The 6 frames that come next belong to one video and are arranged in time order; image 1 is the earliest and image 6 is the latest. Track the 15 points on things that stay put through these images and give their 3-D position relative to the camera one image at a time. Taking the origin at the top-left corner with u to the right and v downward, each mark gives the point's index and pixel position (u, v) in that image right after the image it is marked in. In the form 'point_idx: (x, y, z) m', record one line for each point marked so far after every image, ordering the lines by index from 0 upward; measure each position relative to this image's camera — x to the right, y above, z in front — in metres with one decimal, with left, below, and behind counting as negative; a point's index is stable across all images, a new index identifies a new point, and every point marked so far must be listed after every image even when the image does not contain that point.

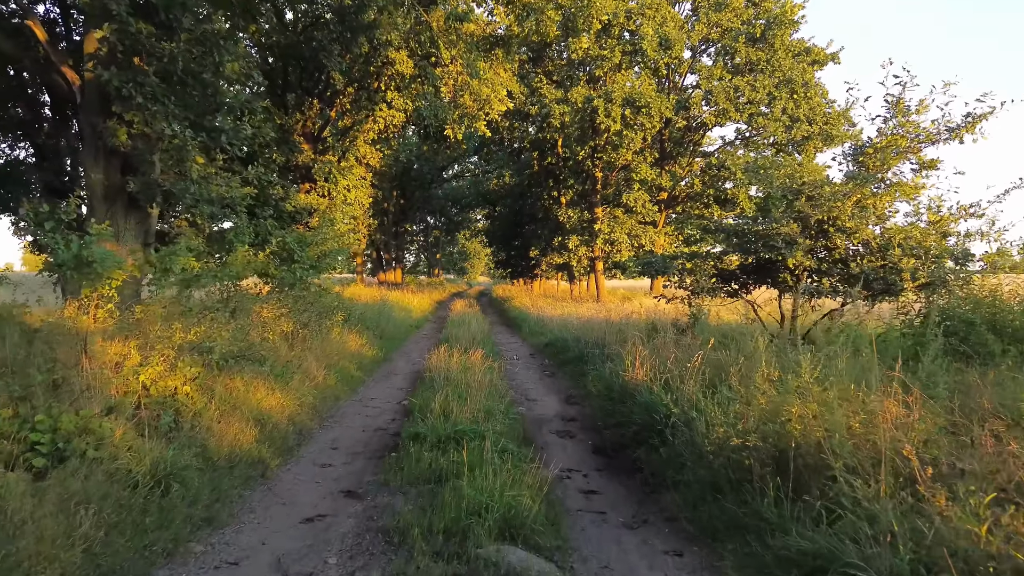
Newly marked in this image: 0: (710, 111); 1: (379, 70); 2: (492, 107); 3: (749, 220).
0: (+4.9, +4.4, +17.3) m
1: (-3.3, +5.4, +17.4) m
2: (-0.4, +4.0, +15.3) m
3: (+2.8, +0.8, +8.3) m
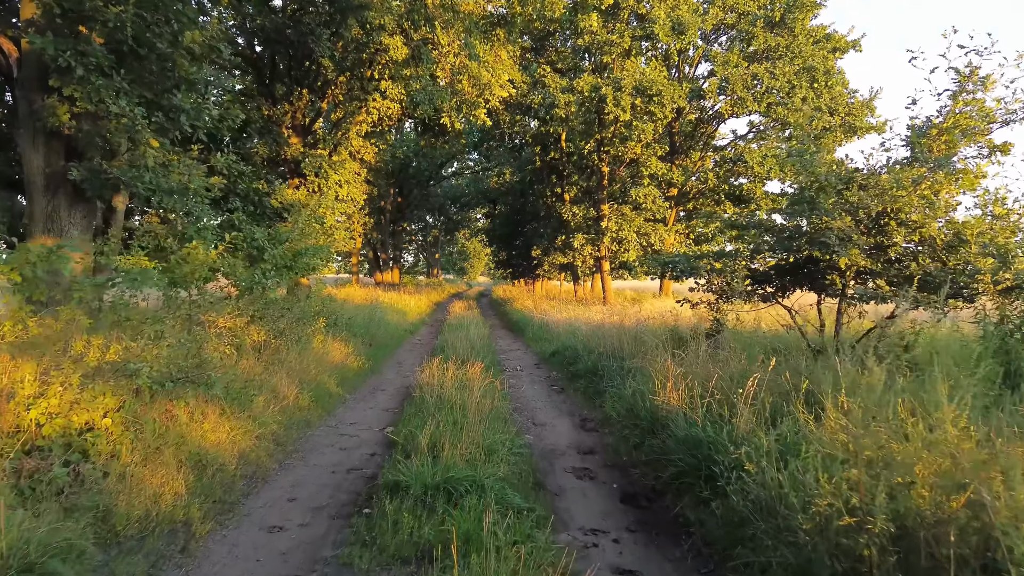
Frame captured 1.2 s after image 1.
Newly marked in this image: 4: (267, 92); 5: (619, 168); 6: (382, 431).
0: (+5.0, +4.4, +16.2) m
1: (-3.3, +5.4, +16.3) m
2: (-0.4, +4.0, +14.2) m
3: (+2.8, +0.8, +7.2) m
4: (-6.2, +4.9, +17.7) m
5: (+3.1, +3.4, +19.8) m
6: (-1.1, -1.2, +5.7) m
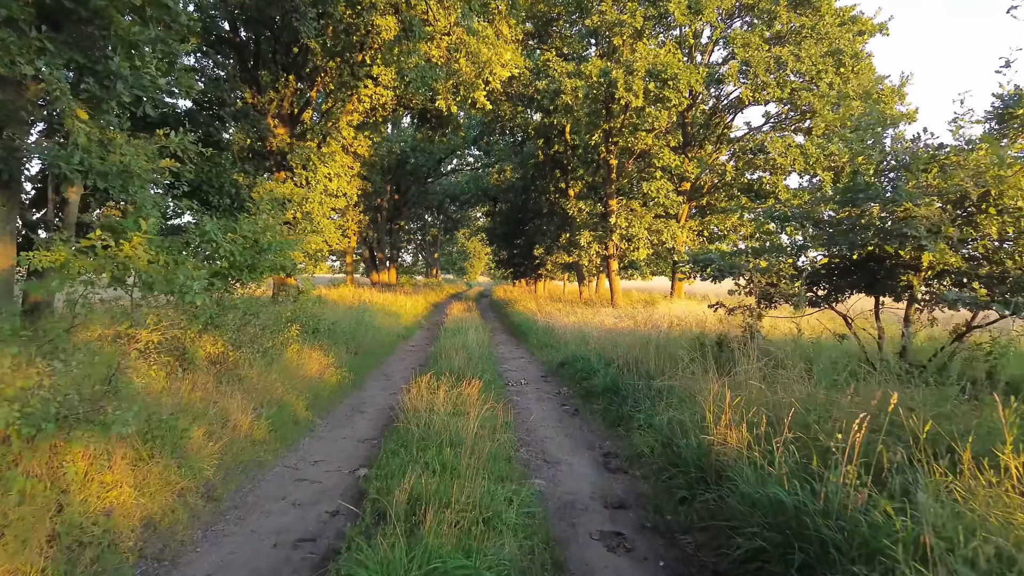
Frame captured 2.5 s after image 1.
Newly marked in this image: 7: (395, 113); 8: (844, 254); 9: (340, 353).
0: (+5.0, +4.3, +14.9) m
1: (-3.2, +5.3, +15.0) m
2: (-0.4, +4.0, +13.0) m
3: (+2.9, +0.7, +5.9) m
4: (-6.1, +4.9, +16.5) m
5: (+3.1, +3.4, +18.6) m
6: (-1.0, -1.2, +4.5) m
7: (-3.3, +5.0, +19.9) m
8: (+2.9, +0.3, +6.2) m
9: (-2.3, -0.9, +9.4) m
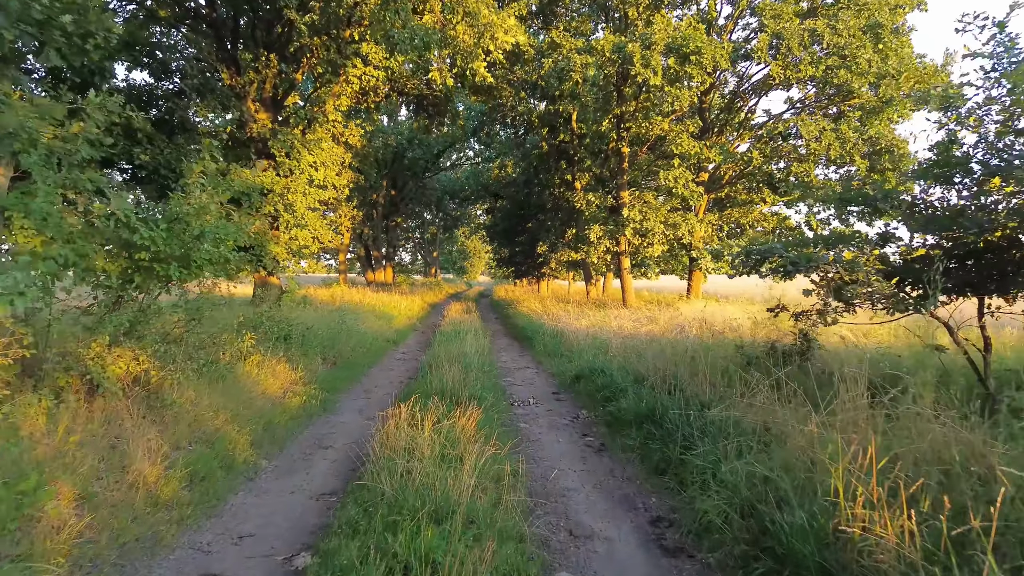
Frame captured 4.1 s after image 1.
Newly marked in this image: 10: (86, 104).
0: (+5.1, +4.4, +13.5) m
1: (-3.2, +5.3, +13.6) m
2: (-0.3, +4.0, +11.5) m
3: (+2.9, +0.7, +4.4) m
4: (-6.1, +4.9, +15.0) m
5: (+3.2, +3.4, +17.1) m
6: (-1.0, -1.2, +3.0) m
7: (-3.3, +5.0, +18.5) m
8: (+3.0, +0.3, +4.7) m
9: (-2.3, -0.9, +7.9) m
10: (-3.5, +1.5, +5.7) m
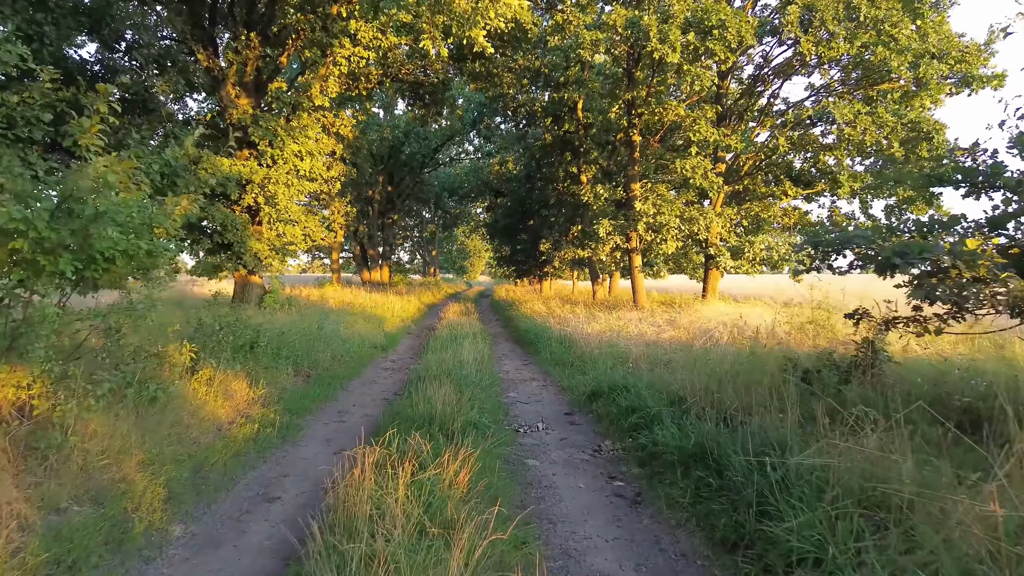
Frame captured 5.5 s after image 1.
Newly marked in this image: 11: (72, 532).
0: (+5.1, +4.4, +12.2) m
1: (-3.1, +5.3, +12.3) m
2: (-0.2, +4.0, +10.3) m
3: (+3.0, +0.7, +3.2) m
4: (-6.0, +4.9, +13.8) m
5: (+3.2, +3.4, +15.9) m
6: (-0.9, -1.2, +1.8) m
7: (-3.2, +5.0, +17.2) m
8: (+3.0, +0.3, +3.4) m
9: (-2.2, -0.9, +6.7) m
10: (-3.4, +1.5, +4.5) m
11: (-1.8, -1.0, +2.9) m
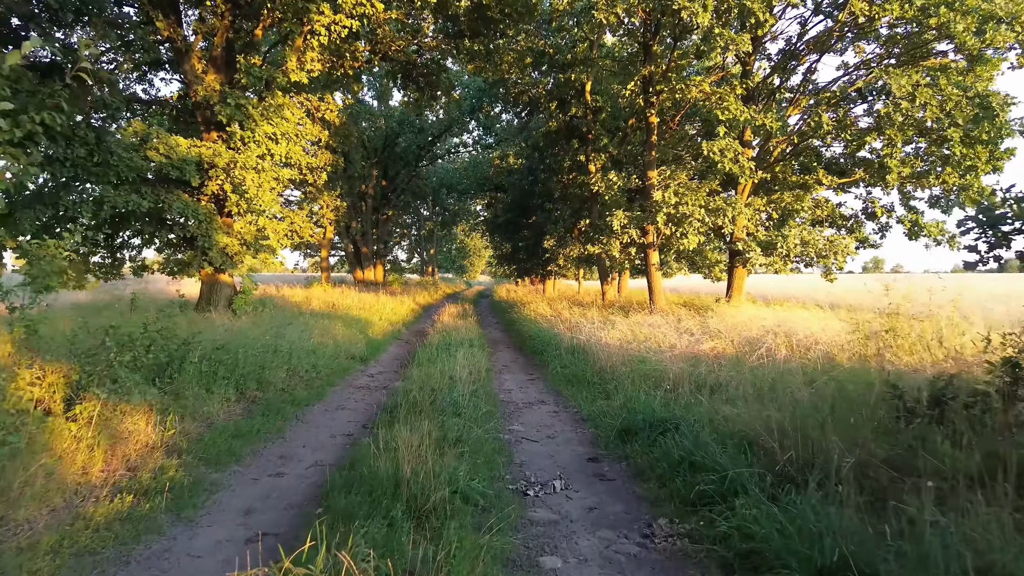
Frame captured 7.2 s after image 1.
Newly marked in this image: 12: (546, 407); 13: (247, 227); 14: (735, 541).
0: (+5.2, +4.4, +10.6) m
1: (-3.1, +5.3, +10.7) m
2: (-0.2, +4.0, +8.6) m
3: (+3.0, +0.7, +1.6) m
4: (-6.0, +4.9, +12.1) m
5: (+3.2, +3.4, +14.3) m
6: (-0.9, -1.2, +0.1) m
7: (-3.2, +5.0, +15.6) m
8: (+3.1, +0.3, +1.8) m
9: (-2.2, -0.9, +5.0) m
10: (-3.4, +1.5, +2.8) m
11: (-1.8, -1.0, +1.3) m
12: (+0.3, -1.1, +6.4) m
13: (-4.7, +1.1, +12.4) m
14: (+0.9, -1.0, +2.9) m
